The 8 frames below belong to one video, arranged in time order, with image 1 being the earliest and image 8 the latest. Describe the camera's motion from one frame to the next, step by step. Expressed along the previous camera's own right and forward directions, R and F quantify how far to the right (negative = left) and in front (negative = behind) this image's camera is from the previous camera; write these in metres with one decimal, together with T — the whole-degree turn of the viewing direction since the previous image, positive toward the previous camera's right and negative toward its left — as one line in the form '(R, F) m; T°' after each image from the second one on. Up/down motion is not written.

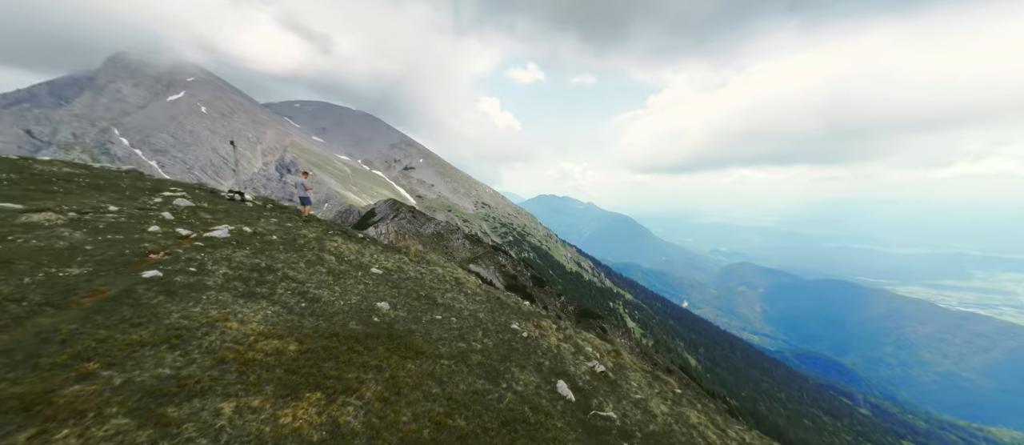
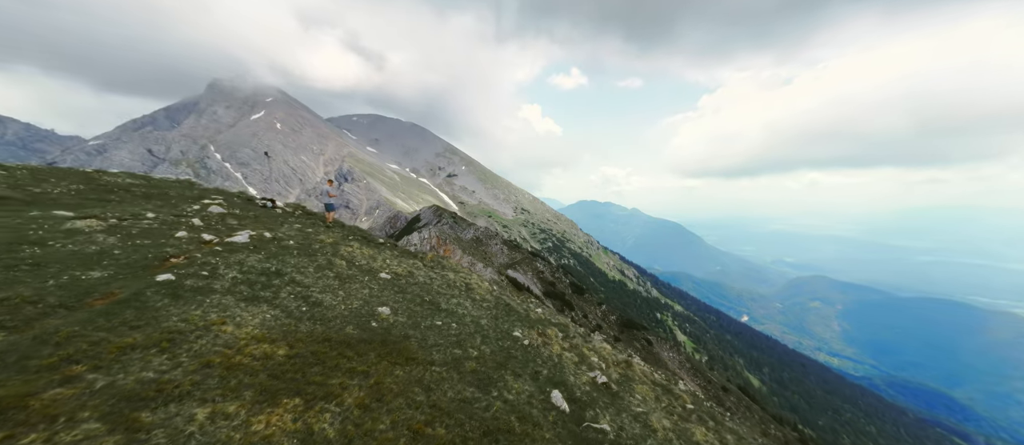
(+0.8, +0.4) m; -7°
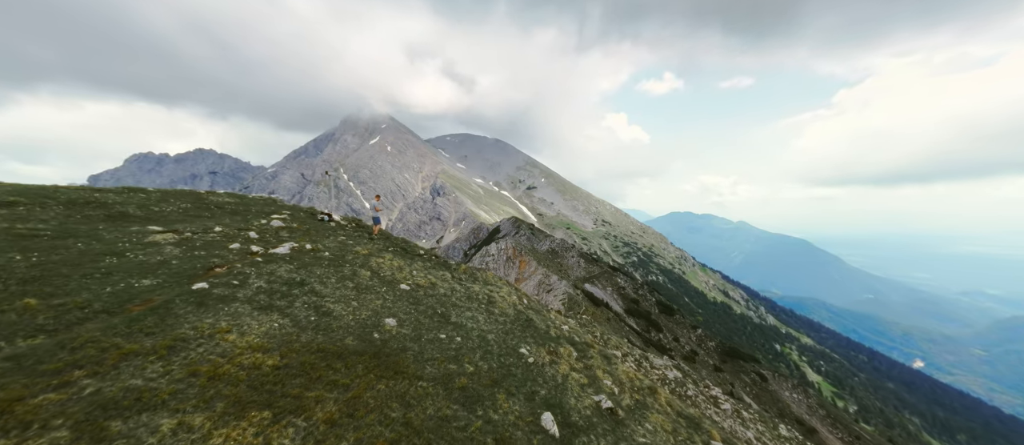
(+1.7, +0.6) m; -13°
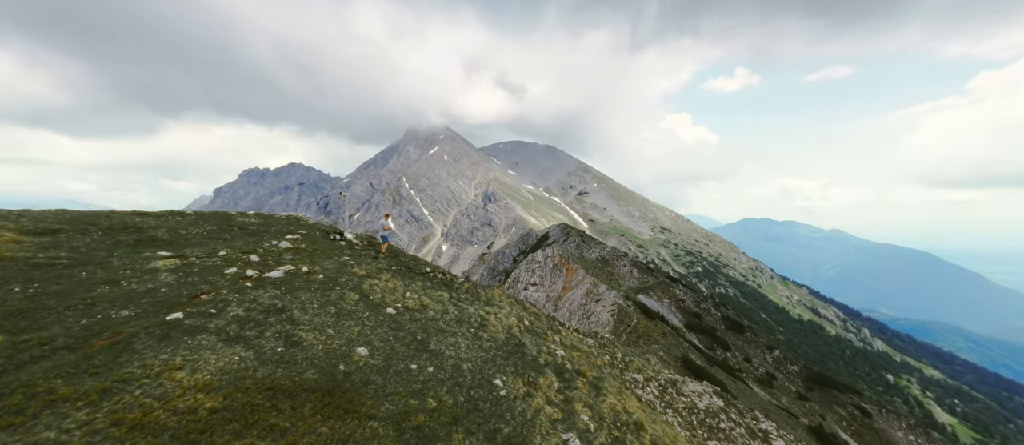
(+1.8, +0.8) m; -8°
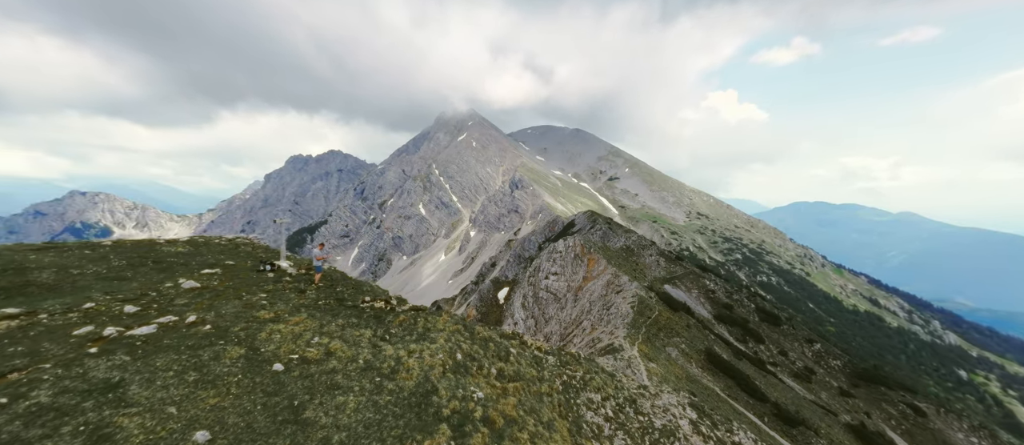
(+3.4, +2.2) m; -5°
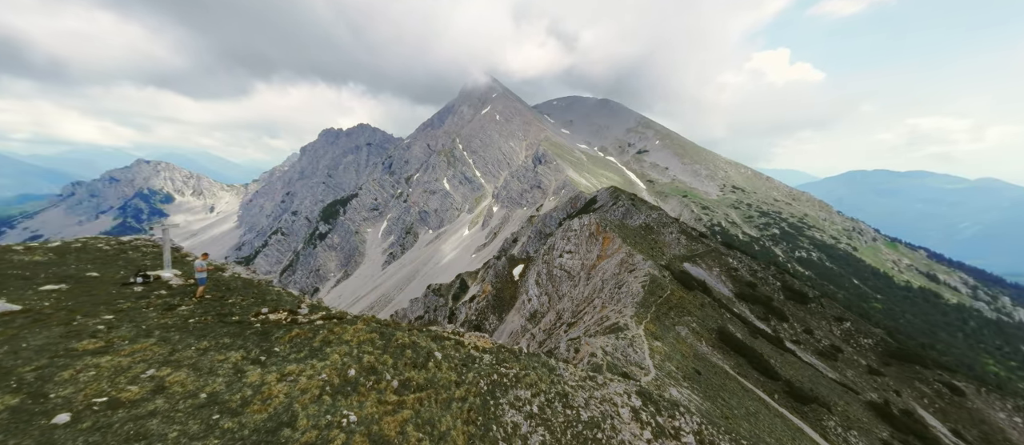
(+4.8, +2.9) m; -4°
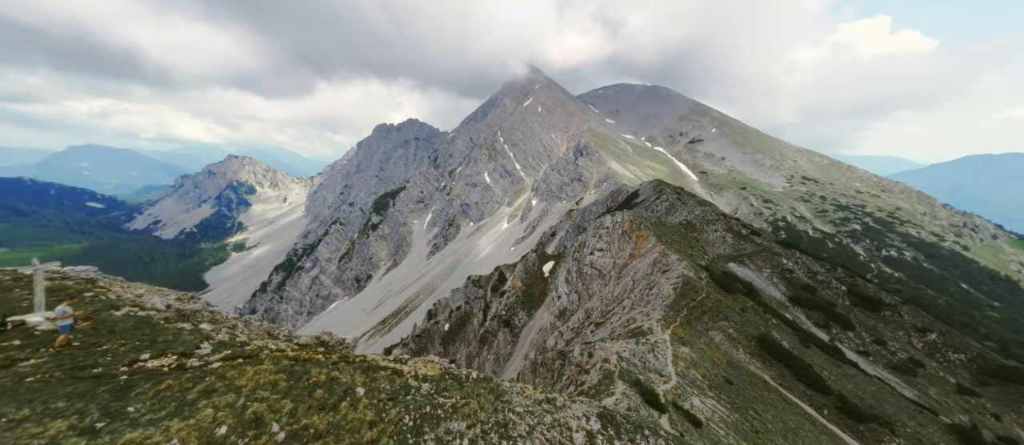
(+5.7, +2.8) m; -7°
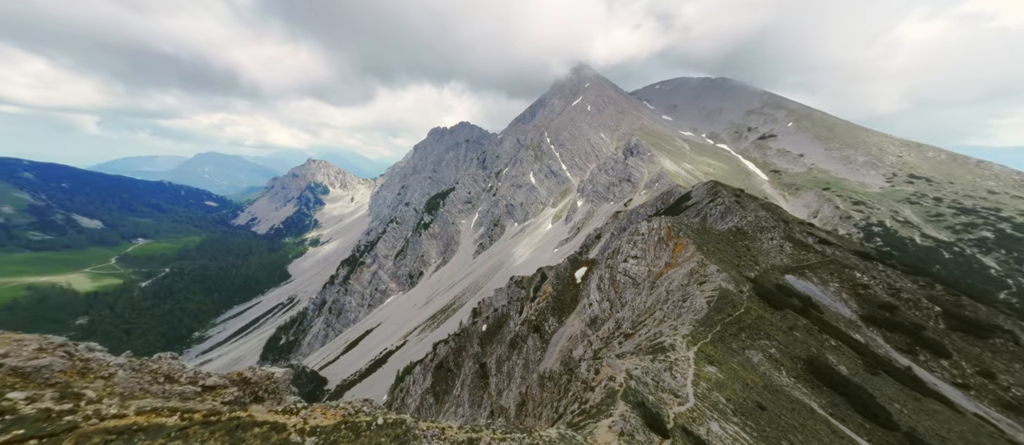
(+8.7, -0.9) m; -8°
